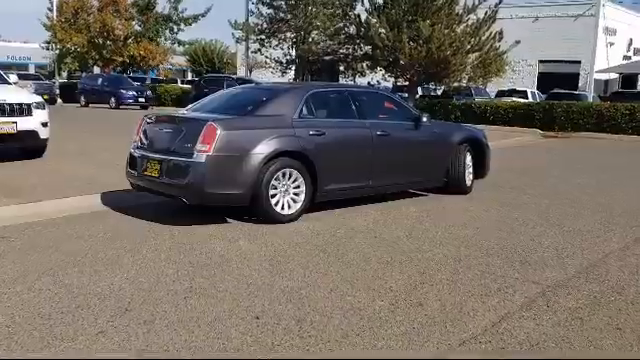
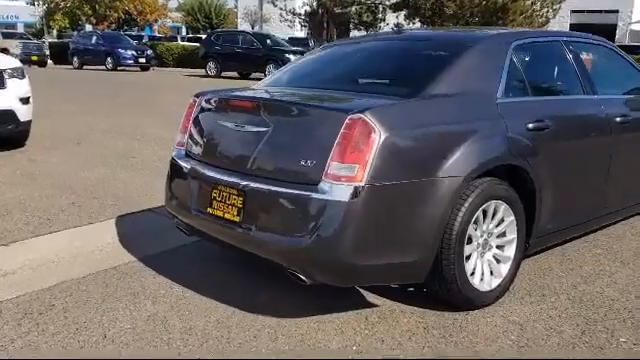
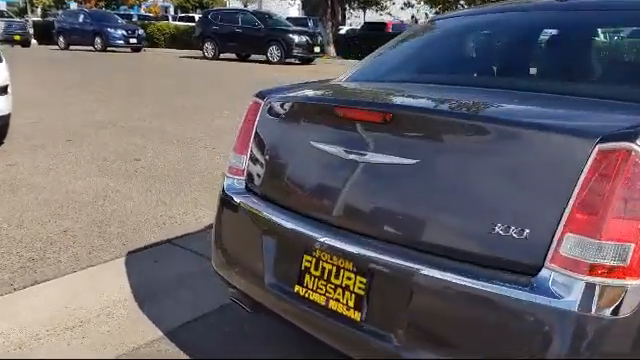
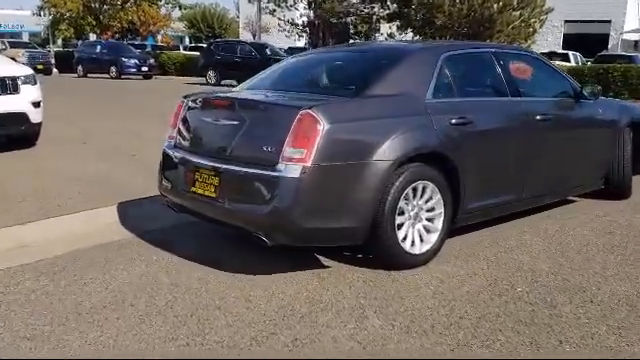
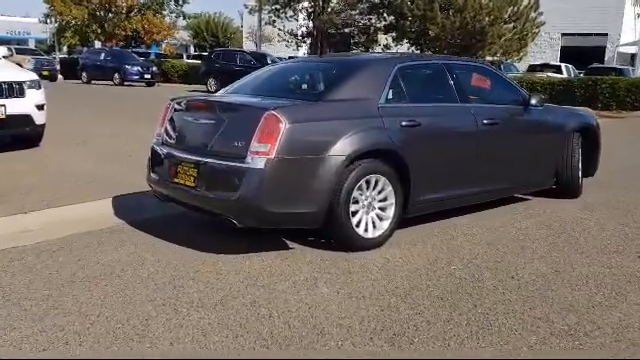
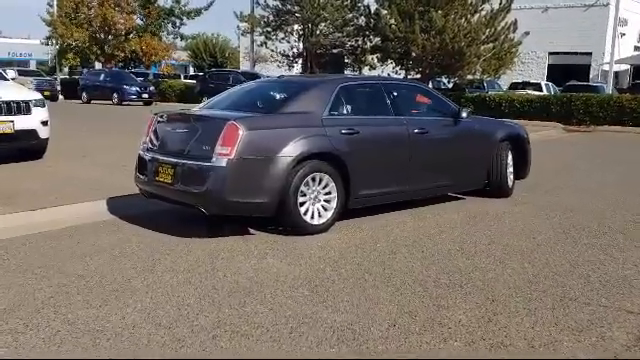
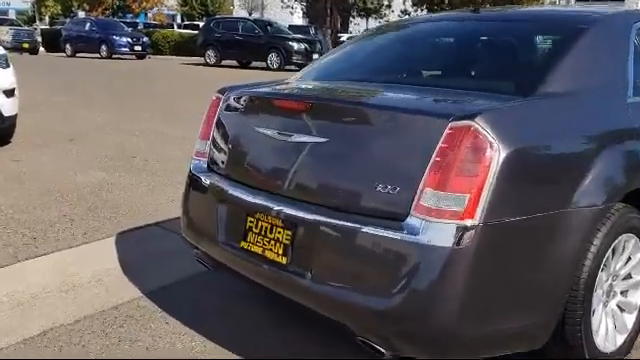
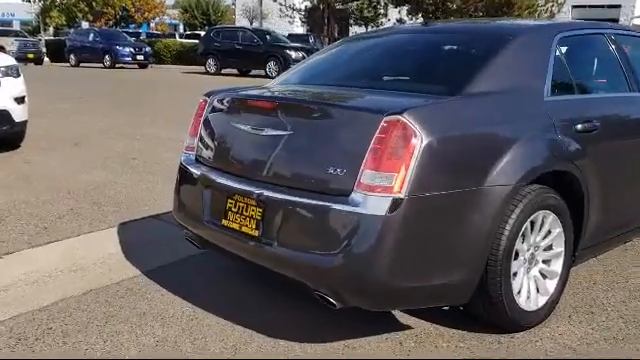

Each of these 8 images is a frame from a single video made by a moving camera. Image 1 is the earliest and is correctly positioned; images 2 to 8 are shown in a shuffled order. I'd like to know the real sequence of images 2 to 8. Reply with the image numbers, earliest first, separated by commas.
6, 5, 4, 2, 8, 7, 3
